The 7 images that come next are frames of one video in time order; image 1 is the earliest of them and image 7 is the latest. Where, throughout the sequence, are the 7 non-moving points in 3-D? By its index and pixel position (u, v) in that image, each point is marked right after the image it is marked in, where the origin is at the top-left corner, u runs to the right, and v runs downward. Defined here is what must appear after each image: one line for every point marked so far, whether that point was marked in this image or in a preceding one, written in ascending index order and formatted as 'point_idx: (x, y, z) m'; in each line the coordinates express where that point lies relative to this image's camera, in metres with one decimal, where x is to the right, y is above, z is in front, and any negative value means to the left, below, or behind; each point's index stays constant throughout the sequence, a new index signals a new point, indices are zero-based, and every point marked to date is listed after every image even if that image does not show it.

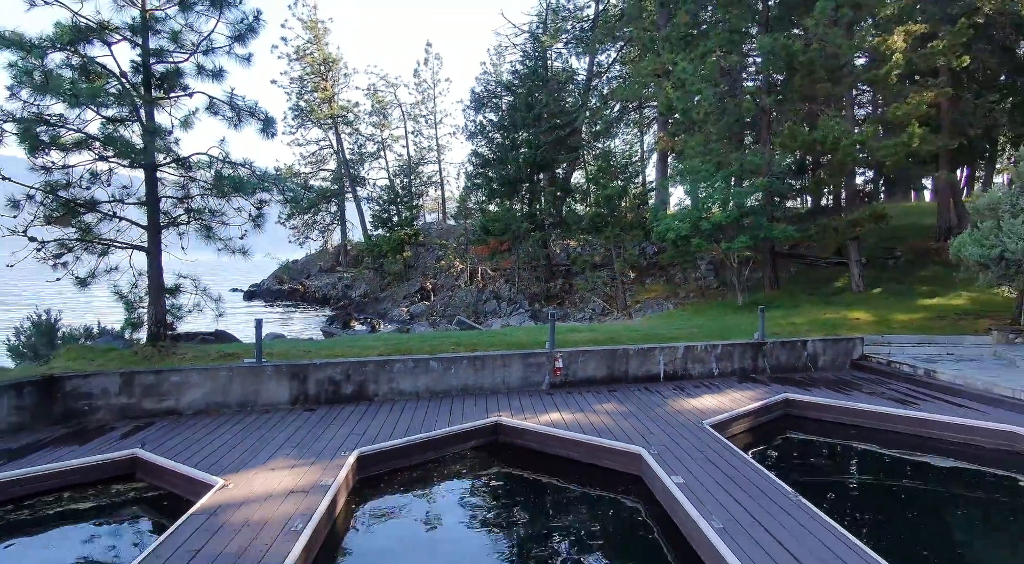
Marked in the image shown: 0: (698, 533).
0: (+1.4, -1.8, +4.5) m
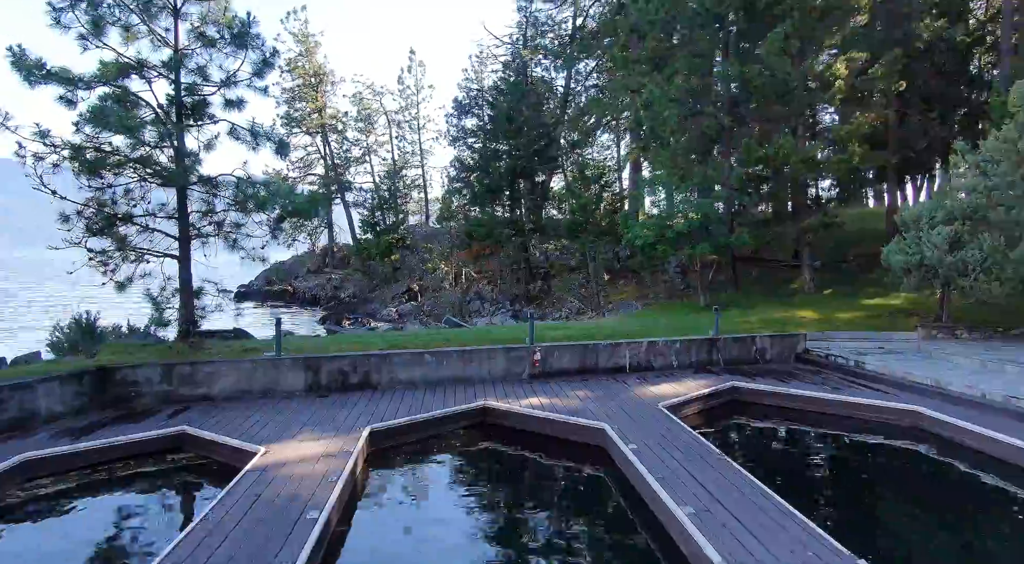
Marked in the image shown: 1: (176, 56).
0: (+1.2, -1.9, +5.7) m
1: (-4.6, +3.1, +8.2) m
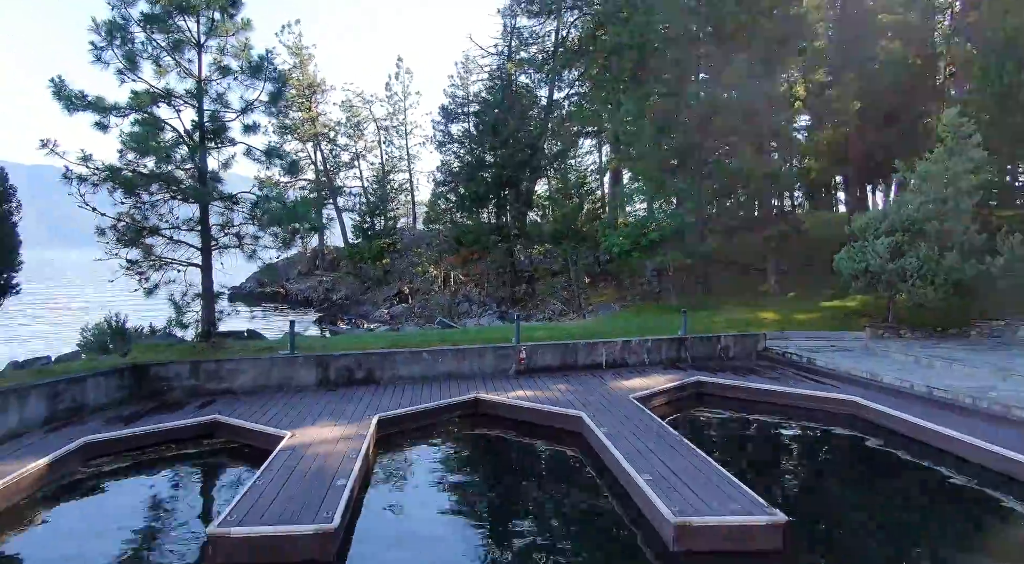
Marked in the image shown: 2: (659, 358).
0: (+1.1, -2.0, +6.8) m
1: (-4.8, +3.0, +9.1) m
2: (+2.8, -1.4, +11.5) m
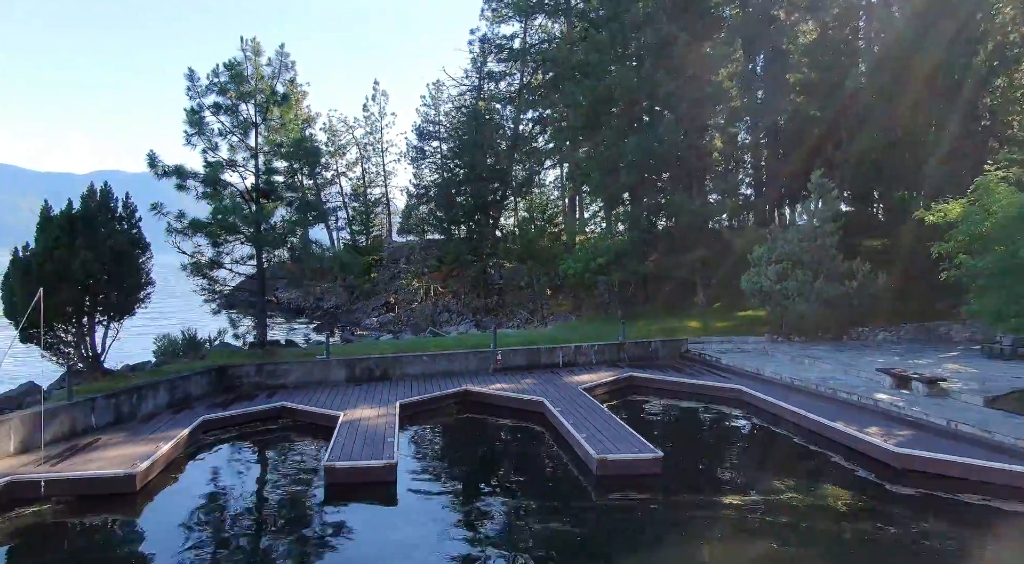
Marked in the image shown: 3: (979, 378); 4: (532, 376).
0: (+0.9, -2.4, +10.0) m
1: (-5.2, +2.5, +12.0) m
2: (+2.3, -1.9, +14.9) m
3: (+9.0, -1.9, +11.6) m
4: (+0.4, -2.1, +13.2) m
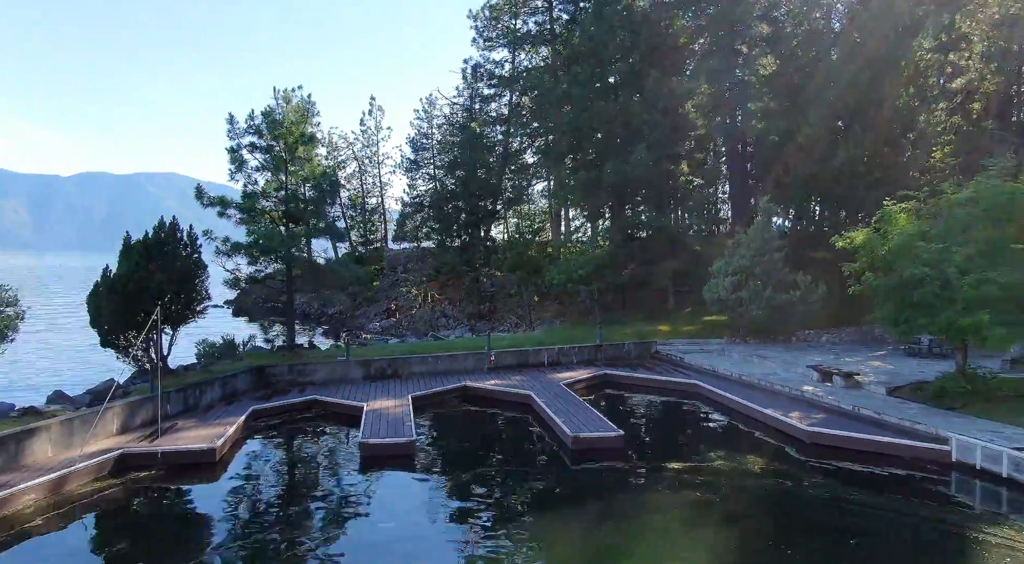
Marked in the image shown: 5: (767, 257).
0: (+0.7, -2.7, +12.3) m
1: (-5.4, +2.2, +14.2) m
2: (+2.0, -2.2, +17.1) m
3: (+8.8, -2.1, +14.0) m
4: (+0.2, -2.4, +15.4) m
5: (+7.5, +0.7, +17.6) m
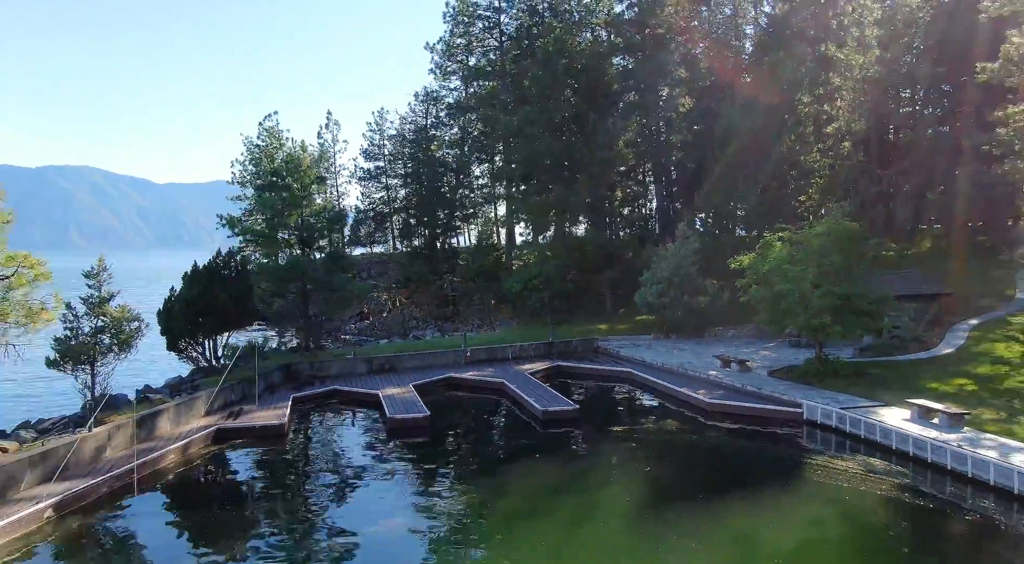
0: (+0.2, -3.0, +16.0) m
1: (-6.1, +1.9, +17.2) m
2: (+1.0, -2.5, +20.9) m
3: (+8.1, -2.4, +18.6) m
4: (-0.7, -2.7, +19.1) m
5: (+6.3, +0.4, +22.1) m
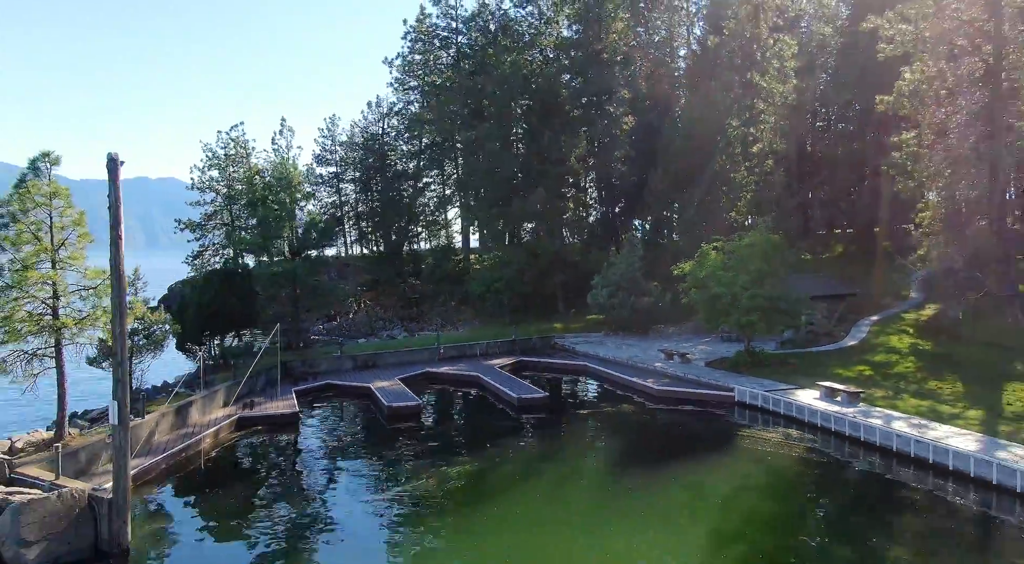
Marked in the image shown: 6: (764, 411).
0: (-0.6, -3.2, +18.1) m
1: (-6.9, +1.8, +18.6) m
2: (-0.3, -2.6, +23.1) m
3: (+7.0, -2.5, +21.5) m
4: (-1.7, -2.8, +21.0) m
5: (+5.0, +0.3, +24.7) m
6: (+6.9, -3.5, +16.4) m
